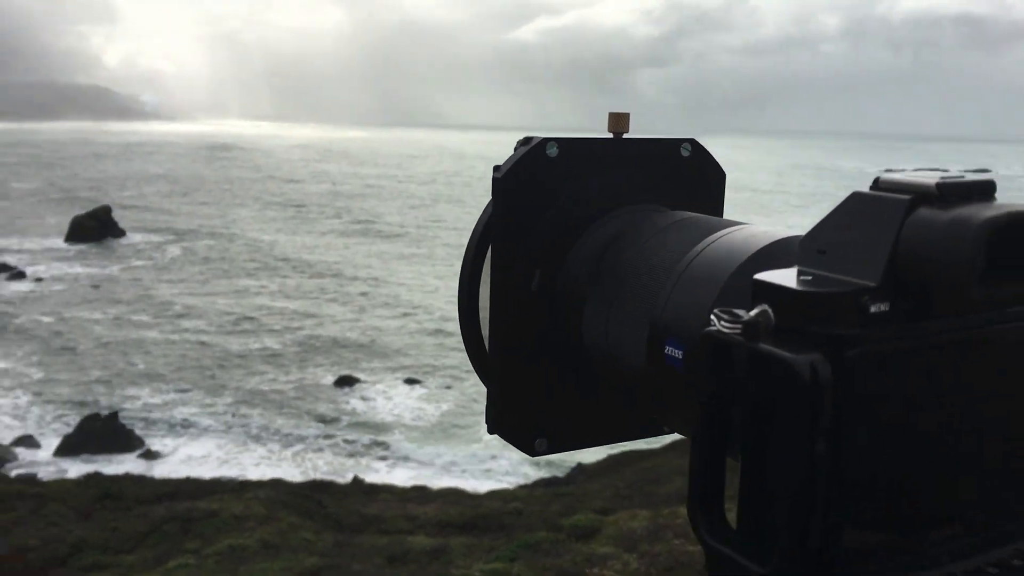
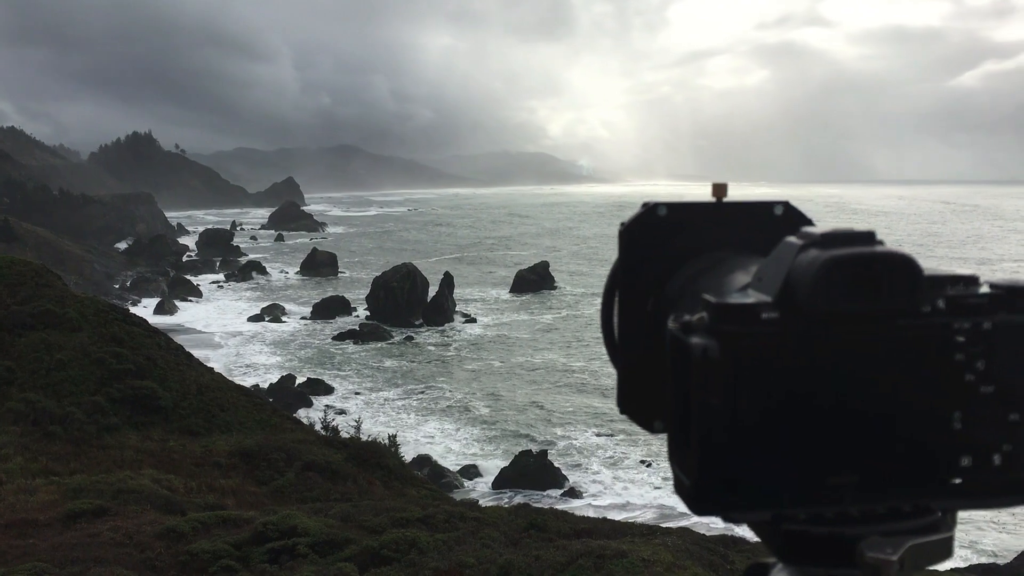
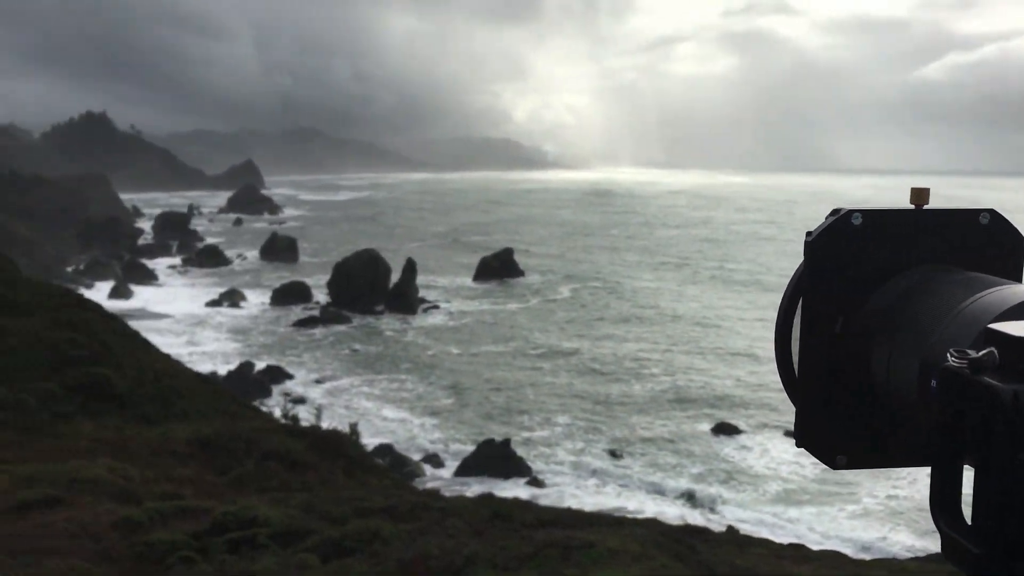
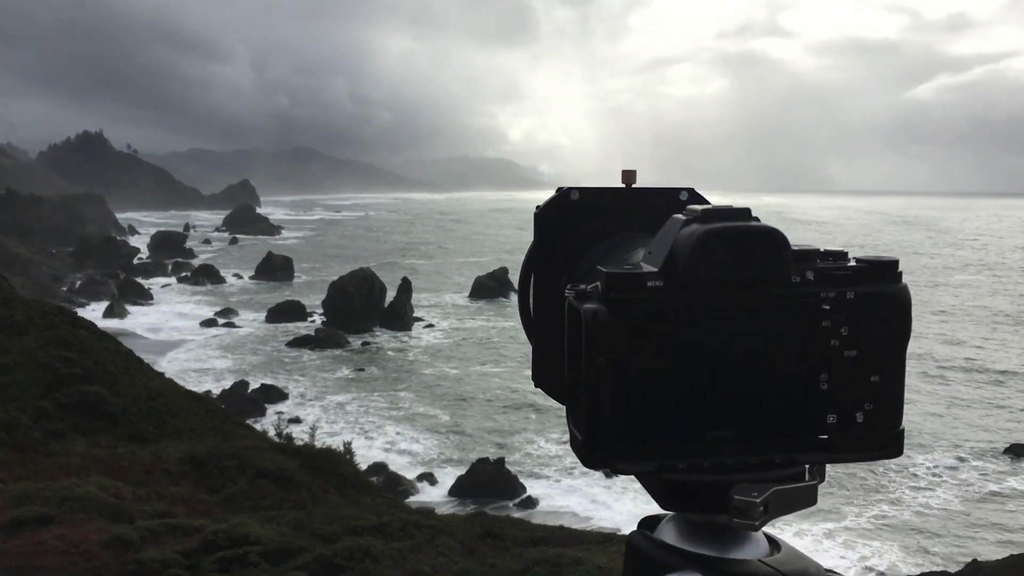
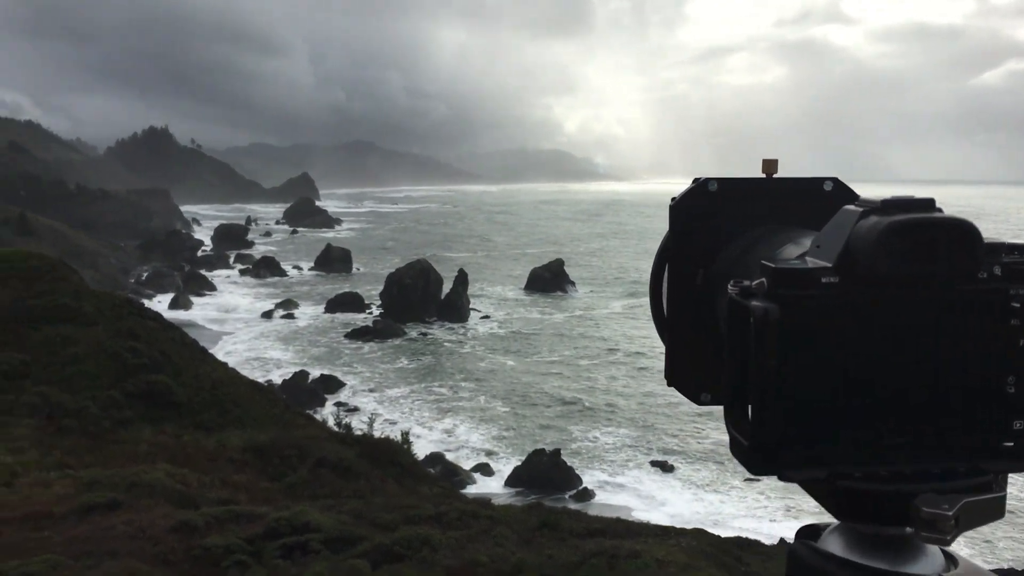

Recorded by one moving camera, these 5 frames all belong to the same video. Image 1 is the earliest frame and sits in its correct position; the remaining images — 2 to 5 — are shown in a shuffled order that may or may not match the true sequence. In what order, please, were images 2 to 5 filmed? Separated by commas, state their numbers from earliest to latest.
3, 2, 4, 5
